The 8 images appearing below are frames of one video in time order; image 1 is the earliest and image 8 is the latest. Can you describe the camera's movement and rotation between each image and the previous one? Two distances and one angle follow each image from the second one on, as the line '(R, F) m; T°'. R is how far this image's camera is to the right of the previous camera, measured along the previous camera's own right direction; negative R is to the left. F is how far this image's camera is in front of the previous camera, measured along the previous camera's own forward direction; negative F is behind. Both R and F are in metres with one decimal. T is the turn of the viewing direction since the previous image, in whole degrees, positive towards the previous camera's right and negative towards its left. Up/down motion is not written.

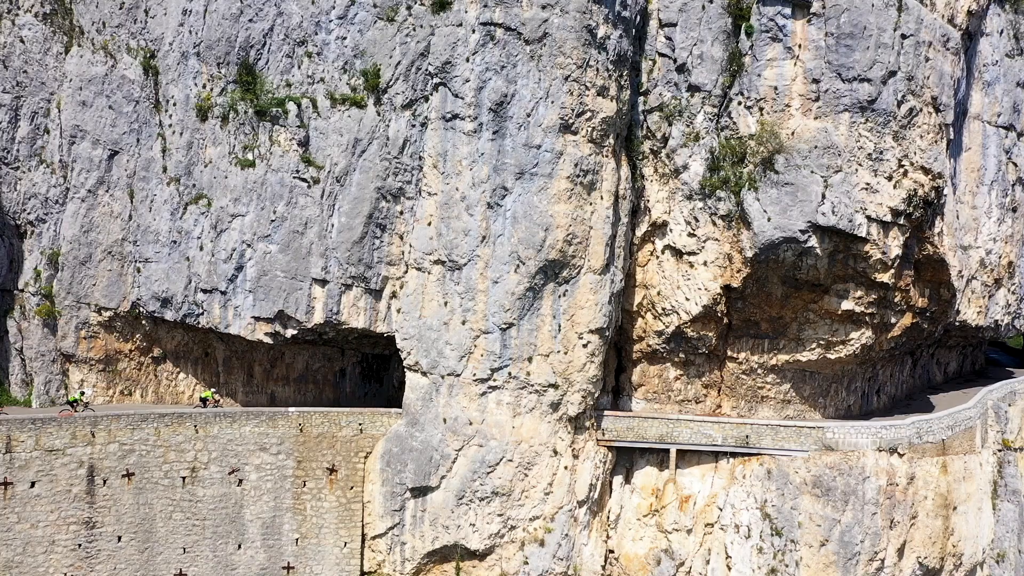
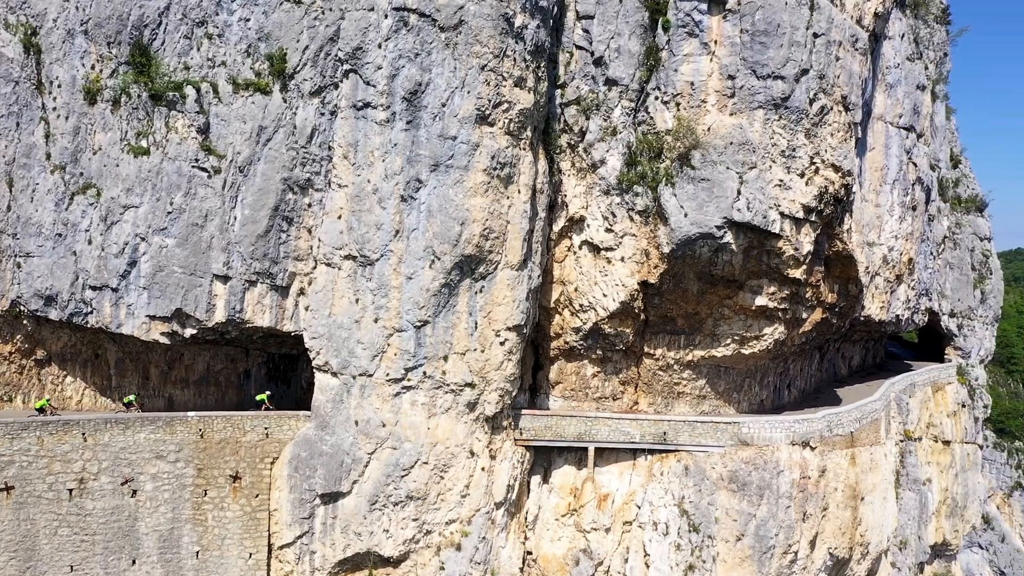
(0.0, +0.4) m; +6°
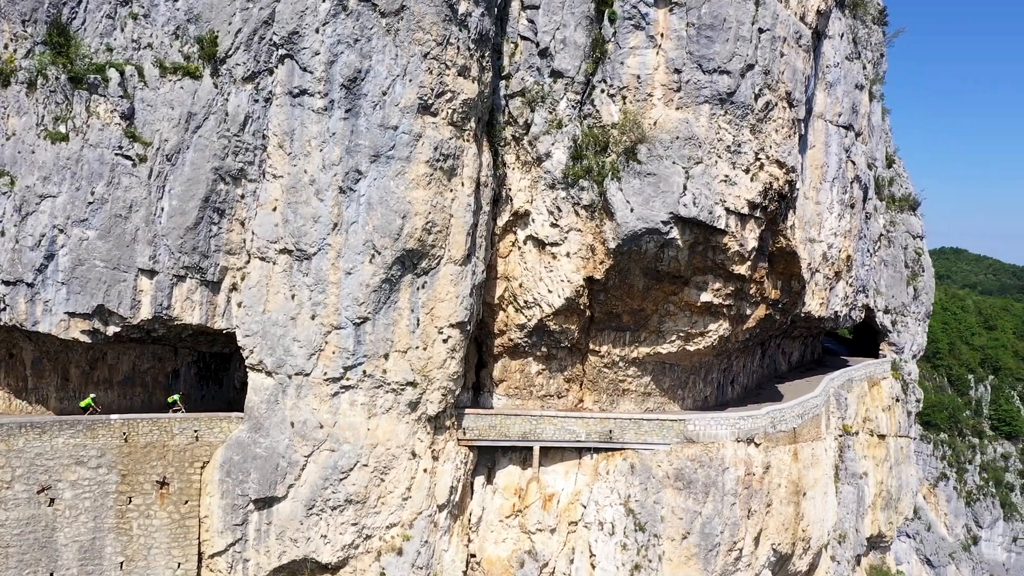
(0.0, +0.4) m; +4°
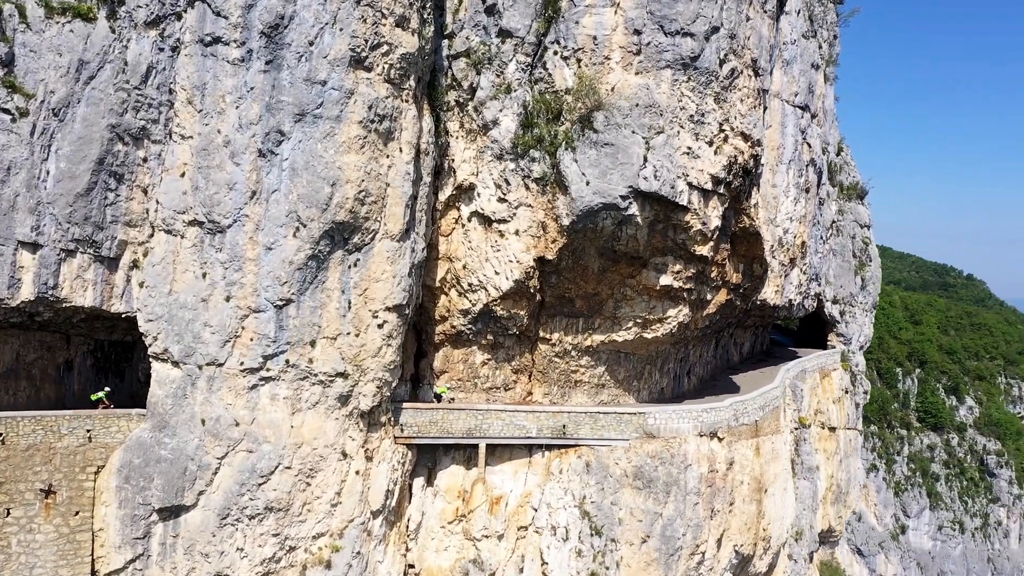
(-0.1, +1.3) m; +4°
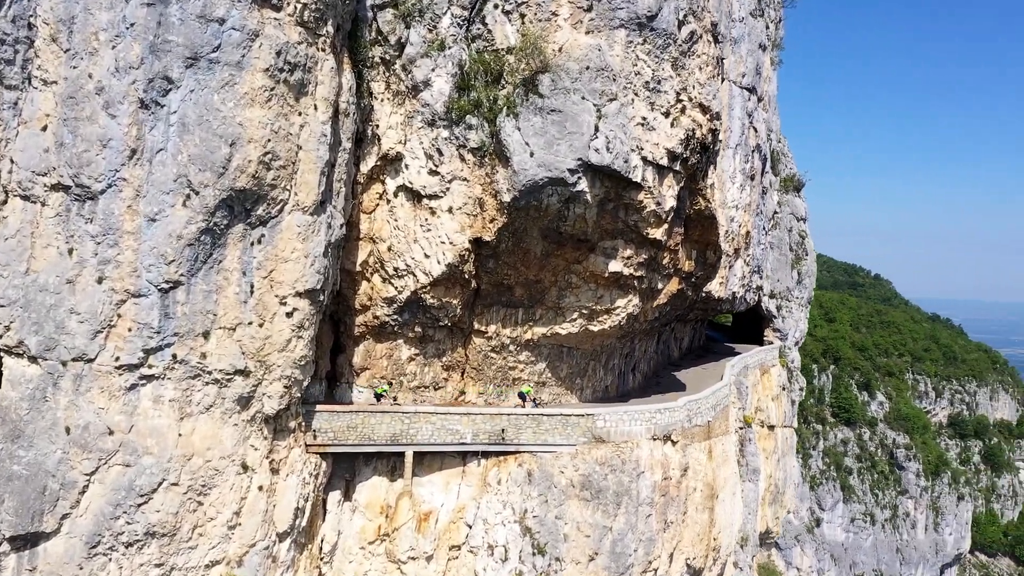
(-0.1, +1.5) m; +5°
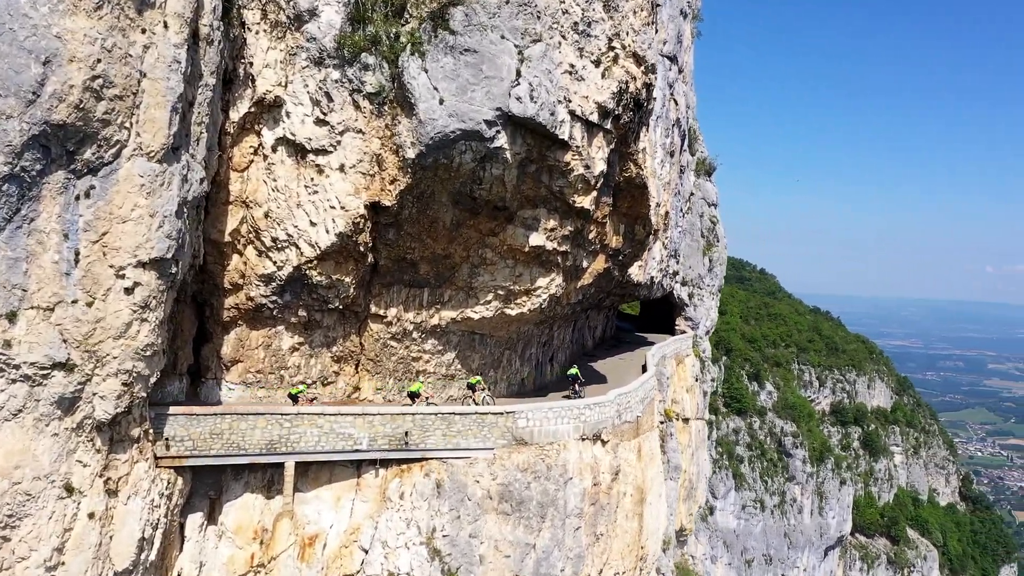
(-0.1, +1.8) m; +7°
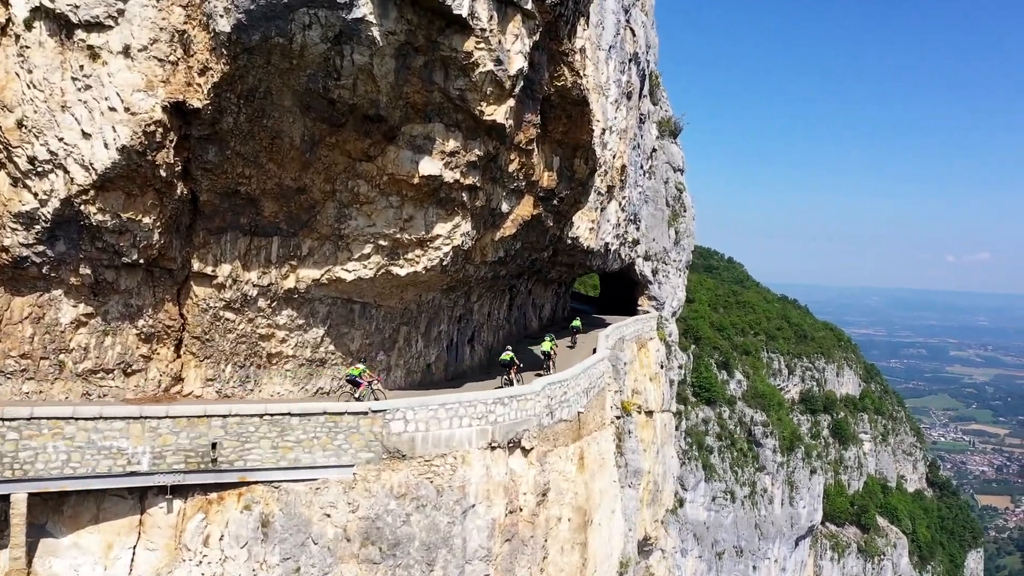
(+0.8, +3.0) m; +2°
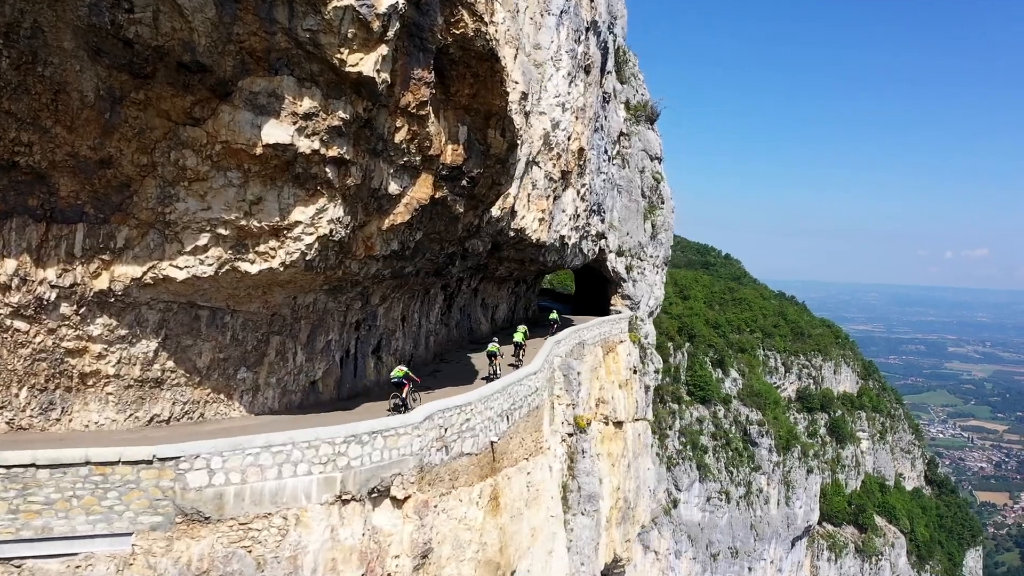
(+0.9, +1.7) m; 0°
